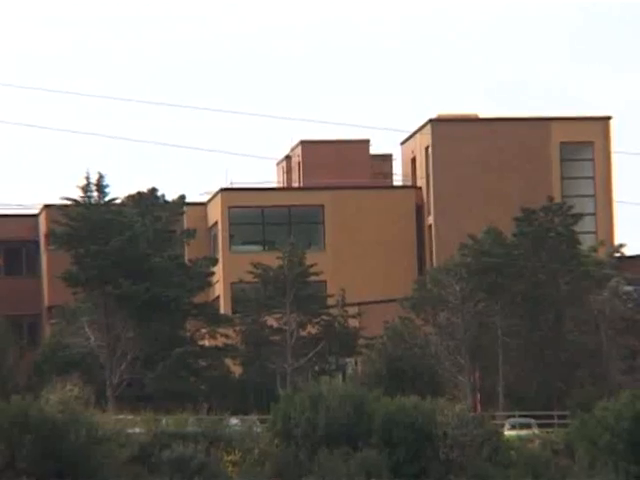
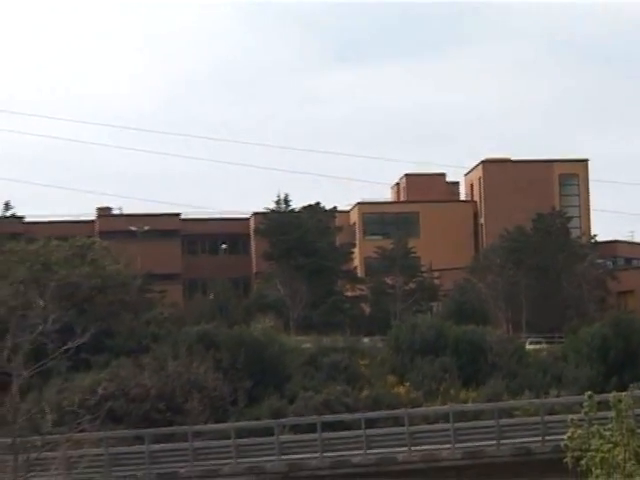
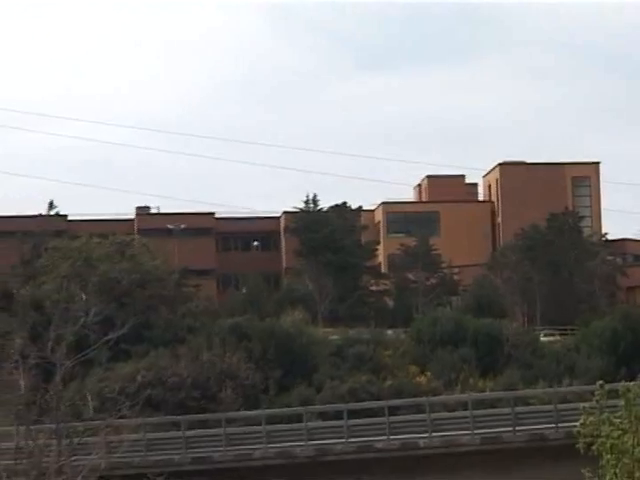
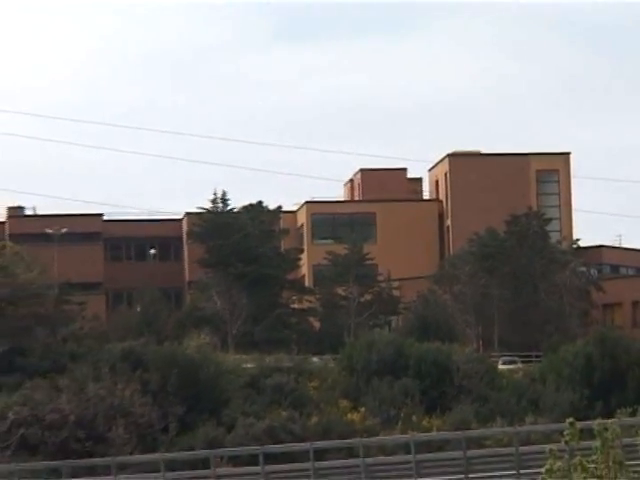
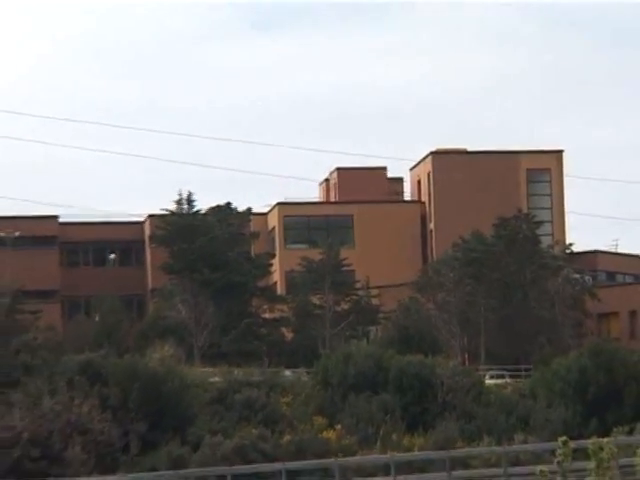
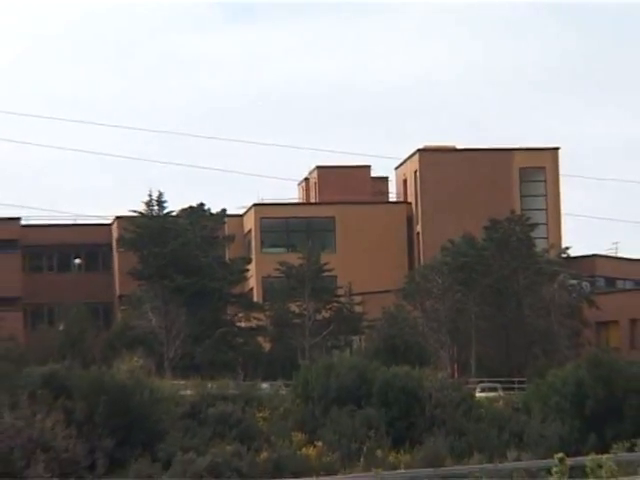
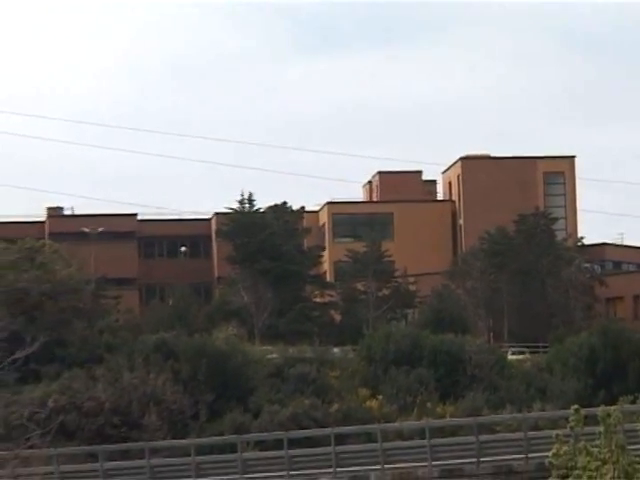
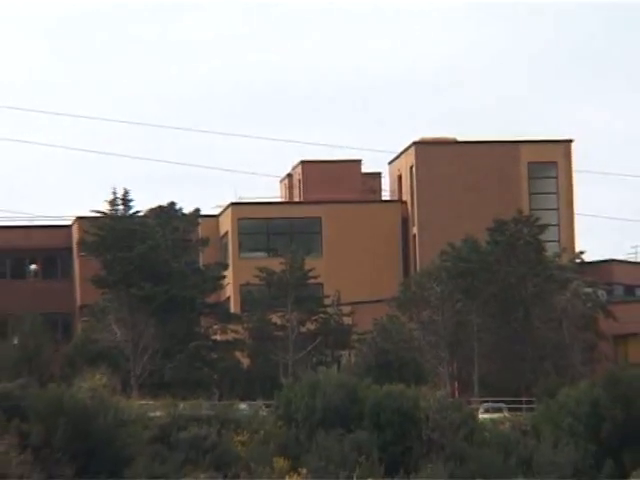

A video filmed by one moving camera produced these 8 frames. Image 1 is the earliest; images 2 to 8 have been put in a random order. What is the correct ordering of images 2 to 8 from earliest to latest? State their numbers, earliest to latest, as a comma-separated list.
8, 6, 5, 4, 7, 2, 3
